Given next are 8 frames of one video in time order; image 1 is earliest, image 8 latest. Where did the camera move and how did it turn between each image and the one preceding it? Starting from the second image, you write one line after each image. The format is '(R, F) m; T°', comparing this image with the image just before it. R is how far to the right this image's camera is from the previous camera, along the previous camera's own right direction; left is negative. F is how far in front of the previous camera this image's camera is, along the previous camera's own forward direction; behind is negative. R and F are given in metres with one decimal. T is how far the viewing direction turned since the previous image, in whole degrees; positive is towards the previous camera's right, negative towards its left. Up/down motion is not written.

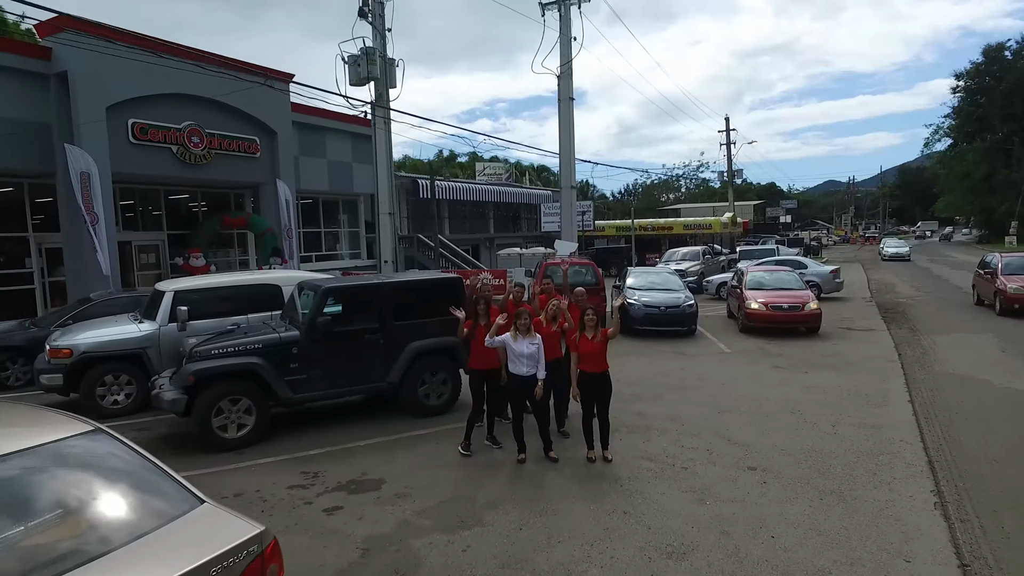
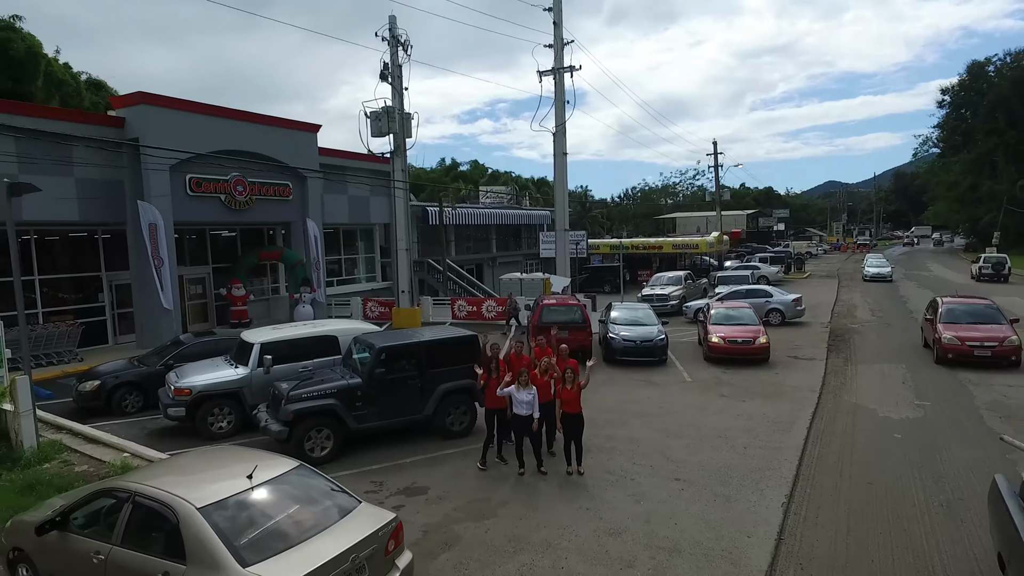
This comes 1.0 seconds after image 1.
(0.0, -1.9) m; 0°
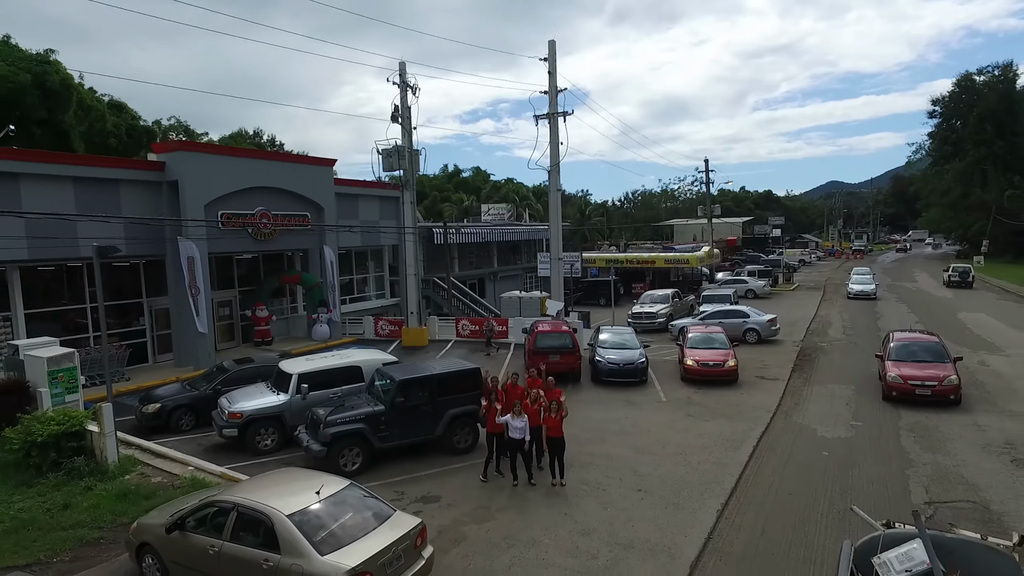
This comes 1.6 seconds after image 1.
(+0.1, -1.5) m; 0°
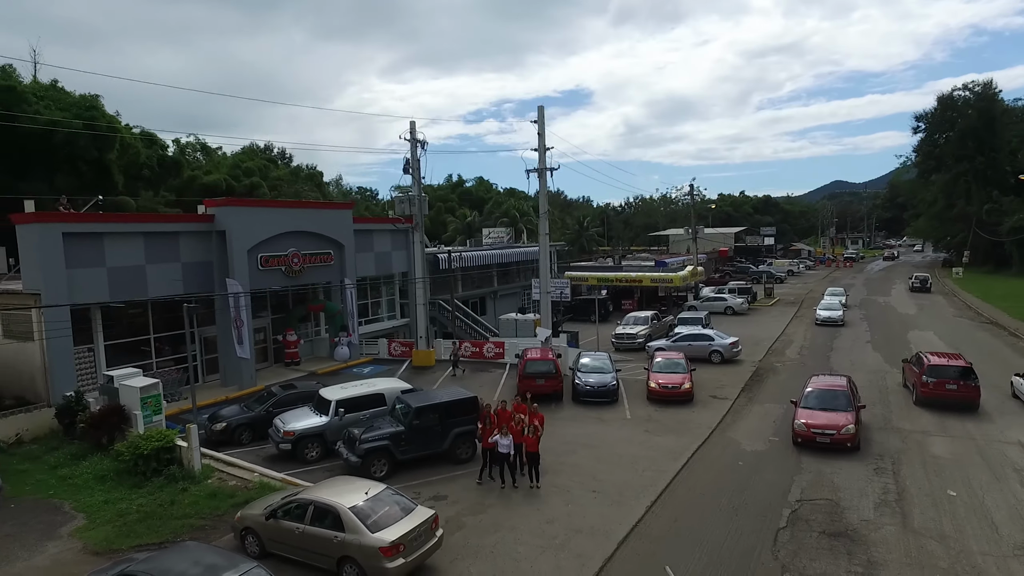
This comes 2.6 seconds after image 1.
(+0.3, -2.6) m; 0°
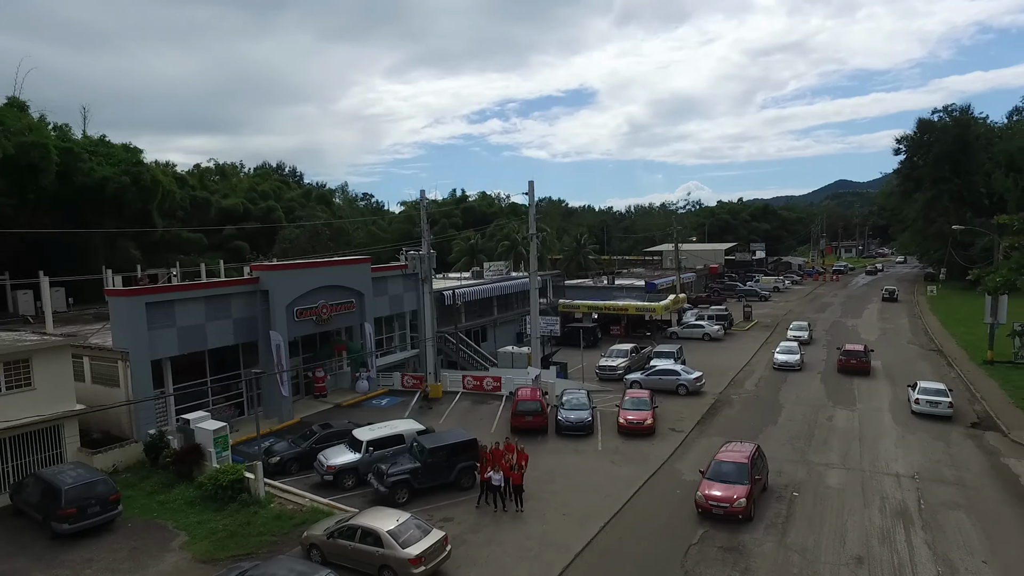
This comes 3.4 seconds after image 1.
(+0.3, -3.3) m; 0°
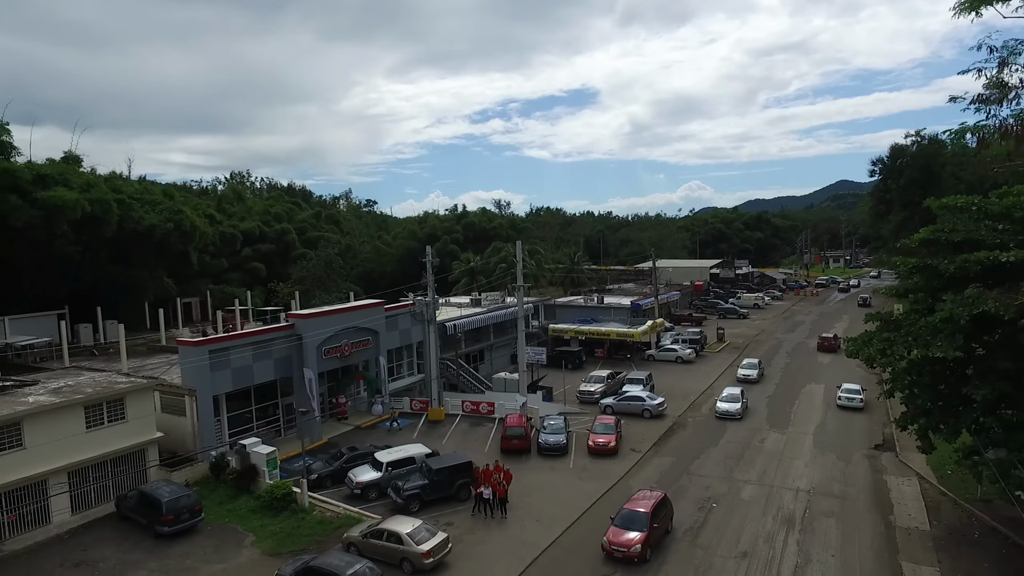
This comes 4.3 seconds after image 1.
(+0.5, -4.3) m; 0°
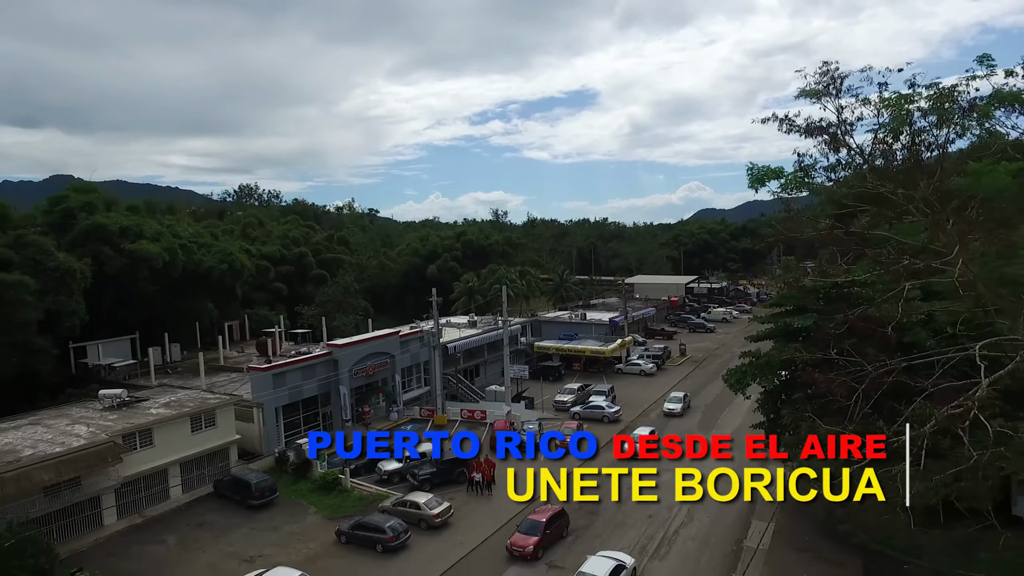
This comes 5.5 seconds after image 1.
(+0.7, -7.4) m; 0°
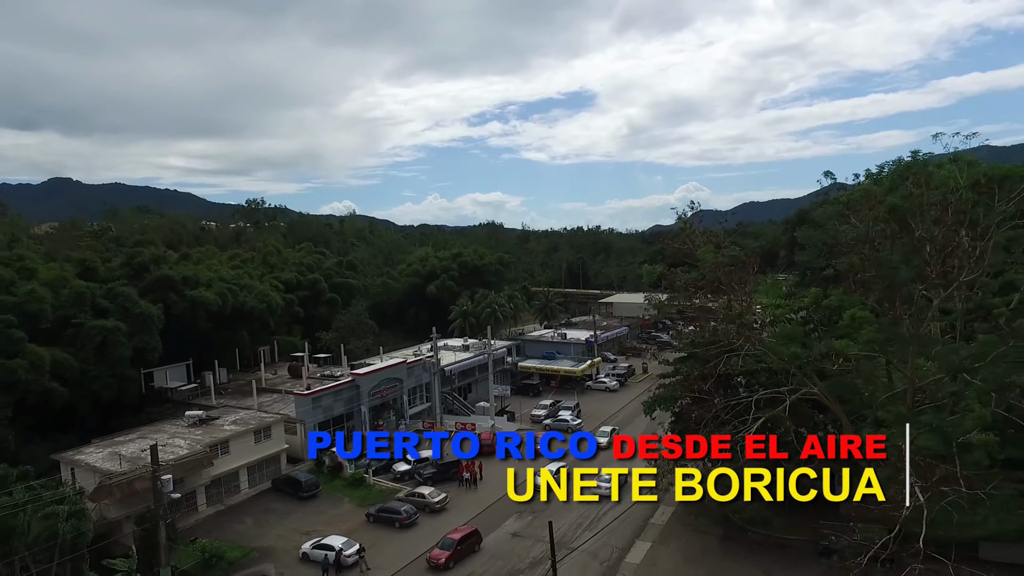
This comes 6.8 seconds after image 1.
(+1.0, -9.1) m; 0°
